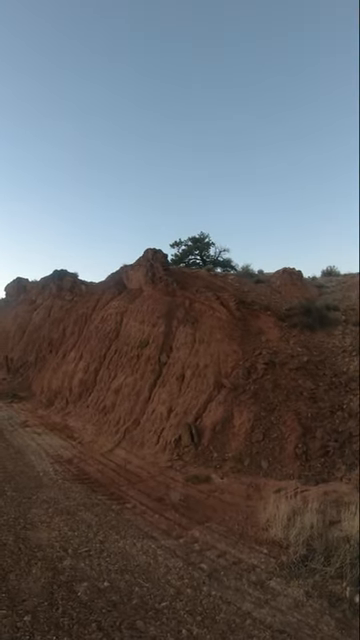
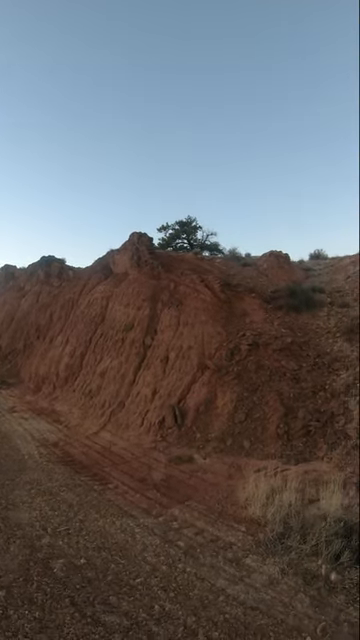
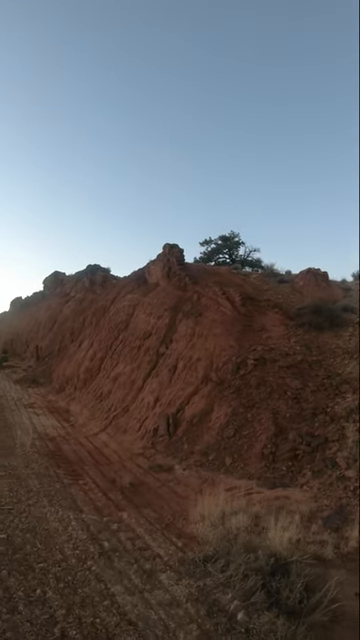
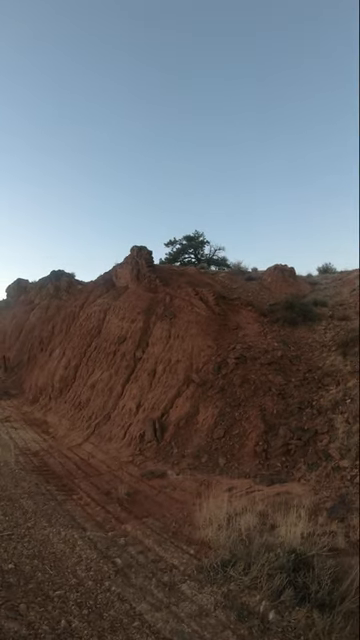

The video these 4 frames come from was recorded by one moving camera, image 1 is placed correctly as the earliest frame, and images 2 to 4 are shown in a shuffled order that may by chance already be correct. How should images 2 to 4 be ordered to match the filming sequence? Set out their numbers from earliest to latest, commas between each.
2, 4, 3
